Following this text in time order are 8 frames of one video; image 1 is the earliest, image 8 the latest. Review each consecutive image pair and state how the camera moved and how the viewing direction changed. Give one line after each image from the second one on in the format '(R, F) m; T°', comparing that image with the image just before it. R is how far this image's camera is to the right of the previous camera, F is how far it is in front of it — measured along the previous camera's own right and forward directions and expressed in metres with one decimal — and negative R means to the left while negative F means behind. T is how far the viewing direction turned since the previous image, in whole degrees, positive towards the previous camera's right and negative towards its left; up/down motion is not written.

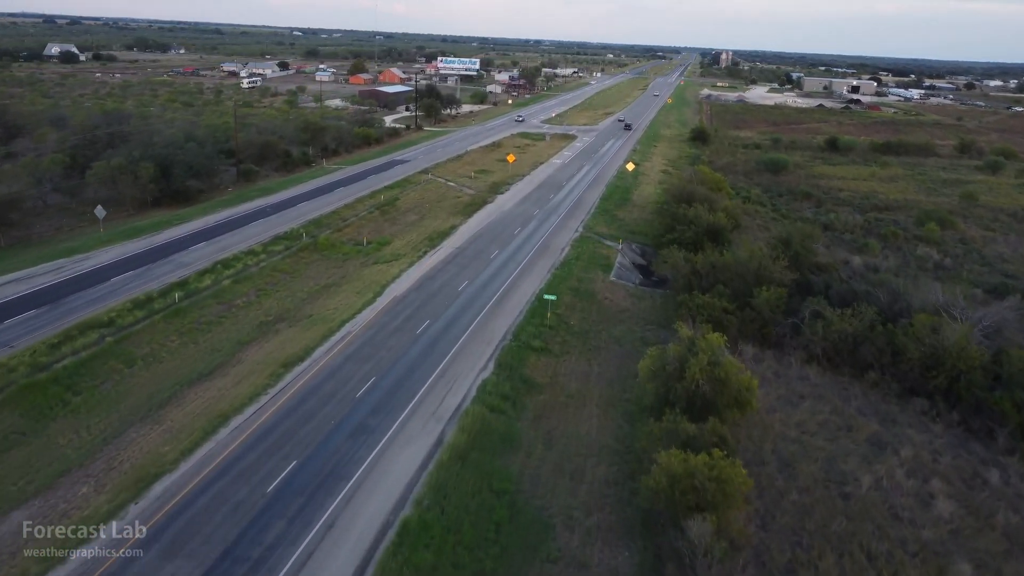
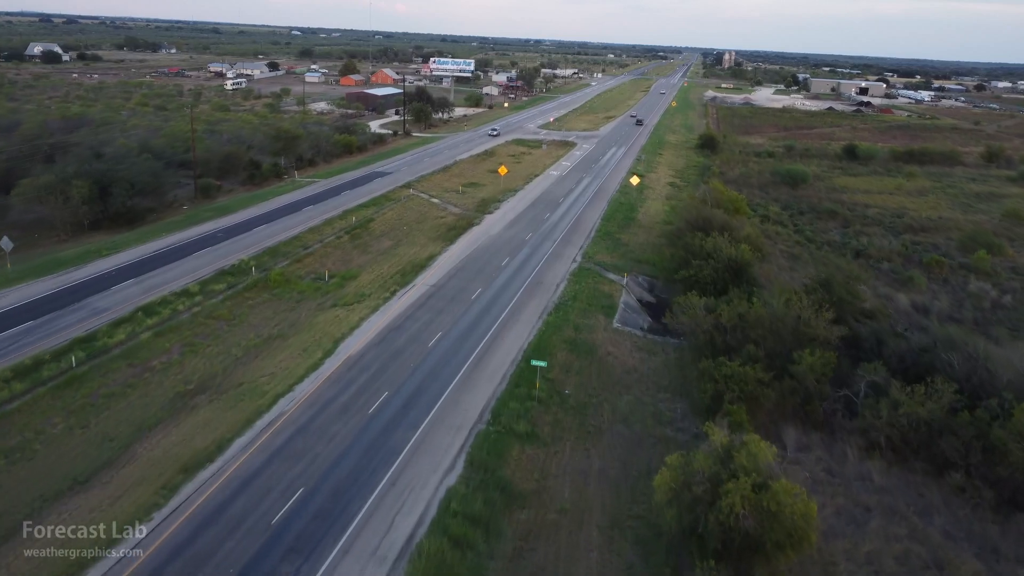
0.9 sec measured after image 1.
(+0.5, +4.6) m; 0°
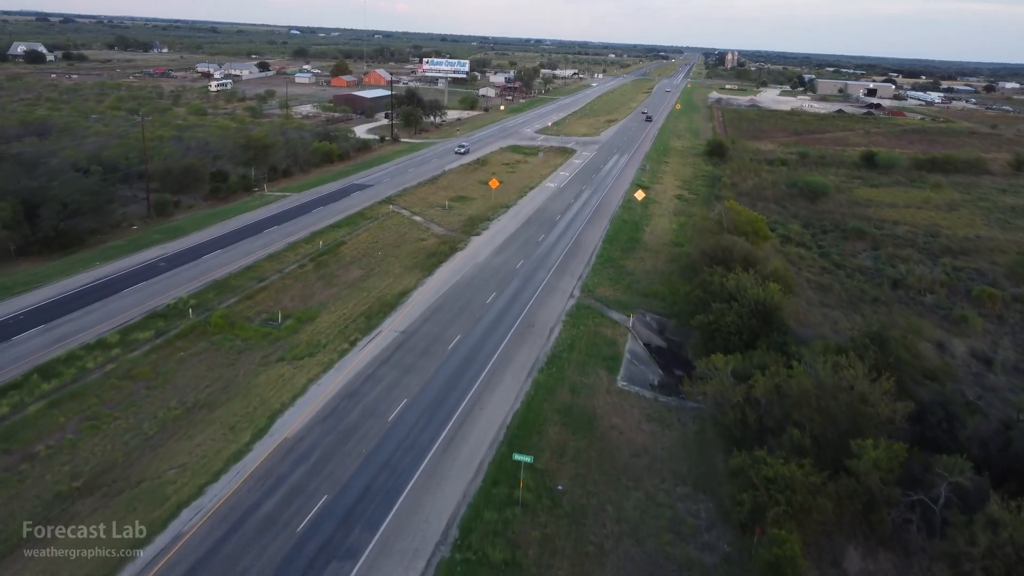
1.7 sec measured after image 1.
(+0.4, +4.1) m; 0°
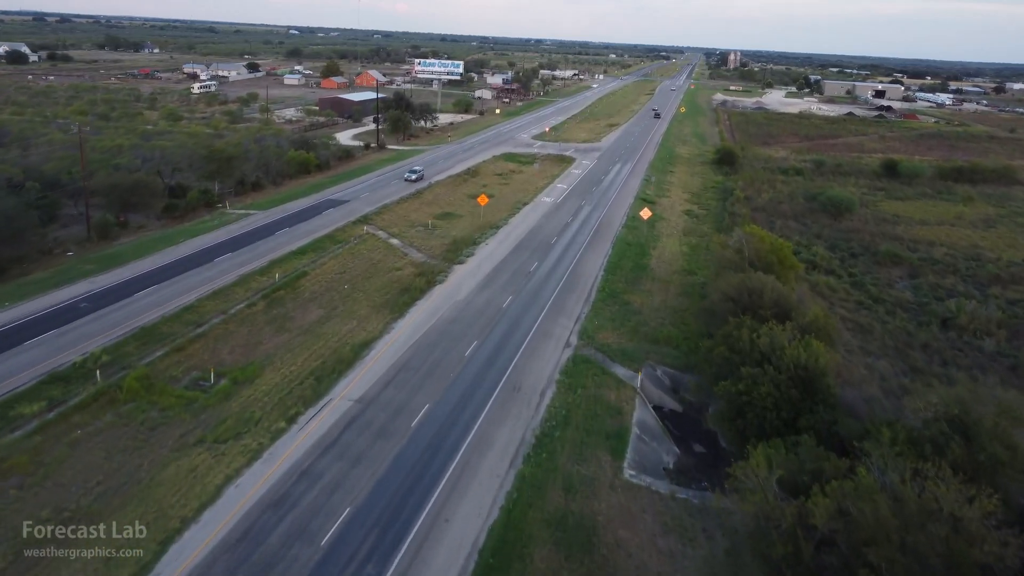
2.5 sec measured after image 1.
(+0.4, +4.1) m; 0°
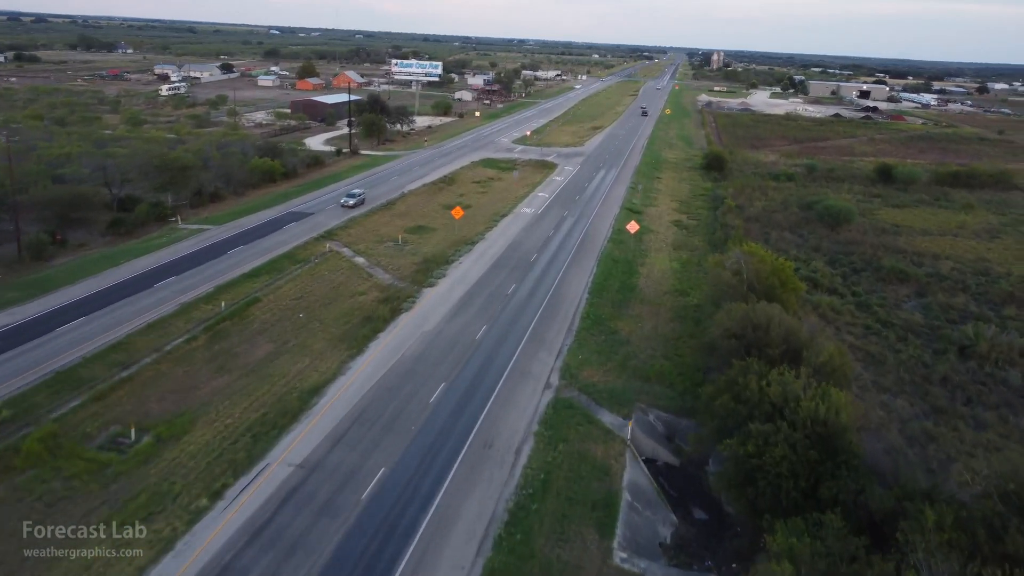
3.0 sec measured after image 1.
(+0.3, +2.6) m; +1°
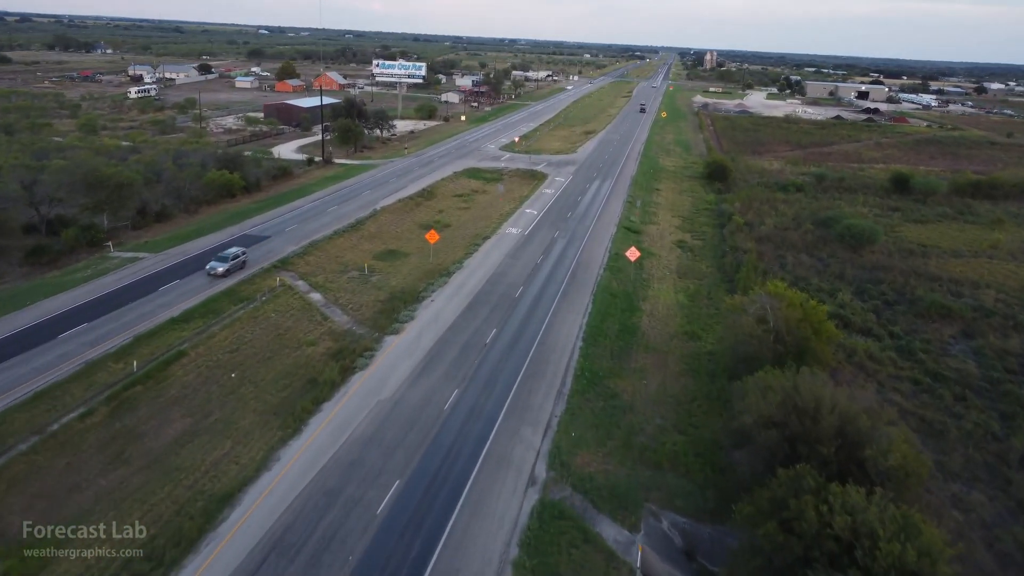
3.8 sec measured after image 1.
(+0.4, +4.1) m; +1°
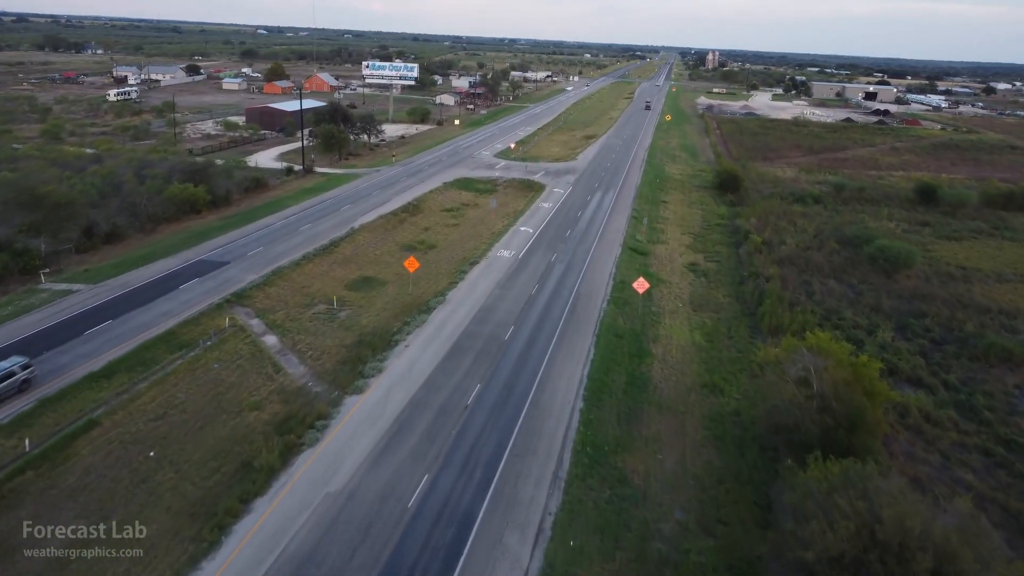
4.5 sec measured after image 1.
(+0.3, +3.7) m; 0°
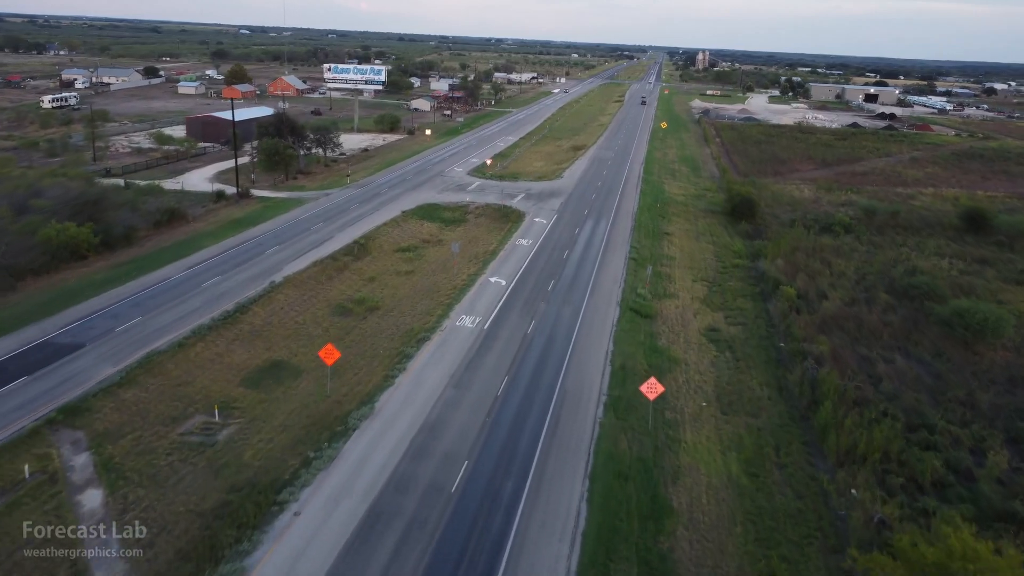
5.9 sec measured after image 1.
(+0.7, +7.3) m; +1°
